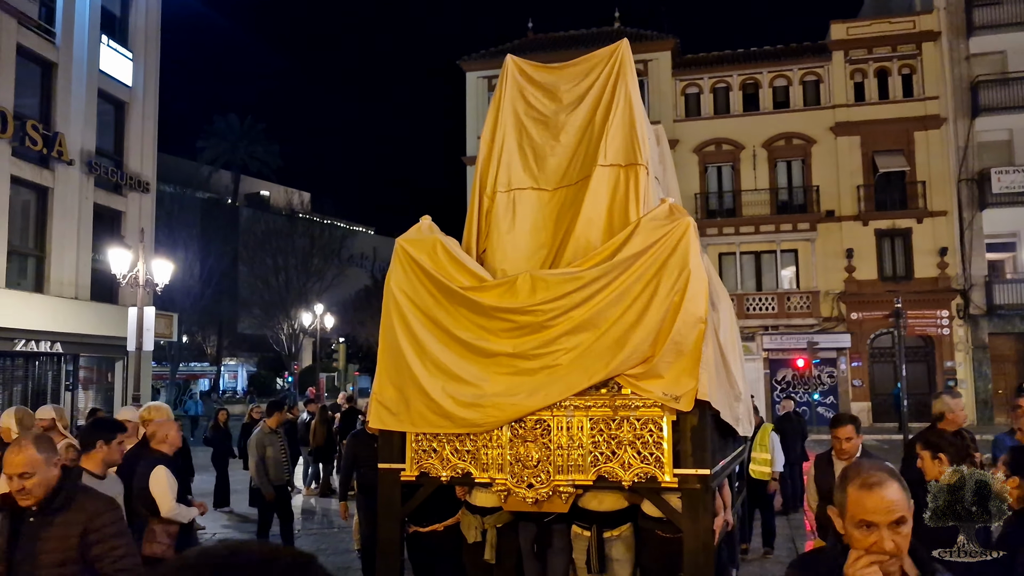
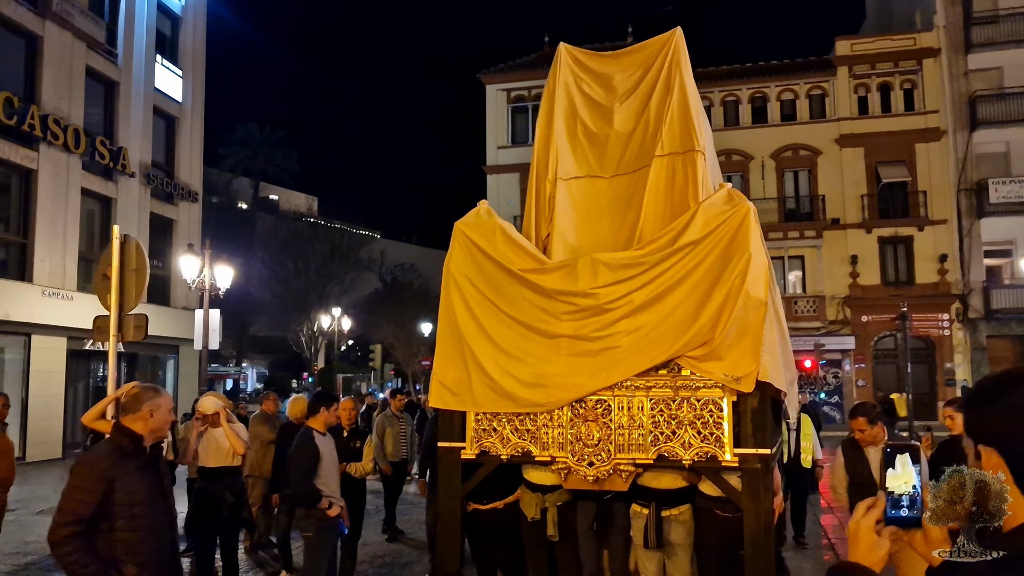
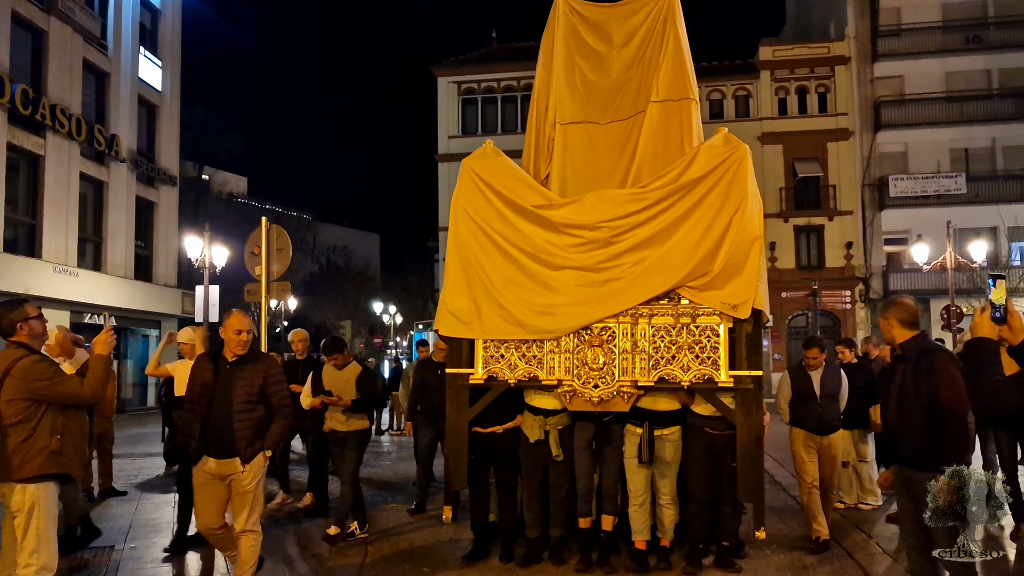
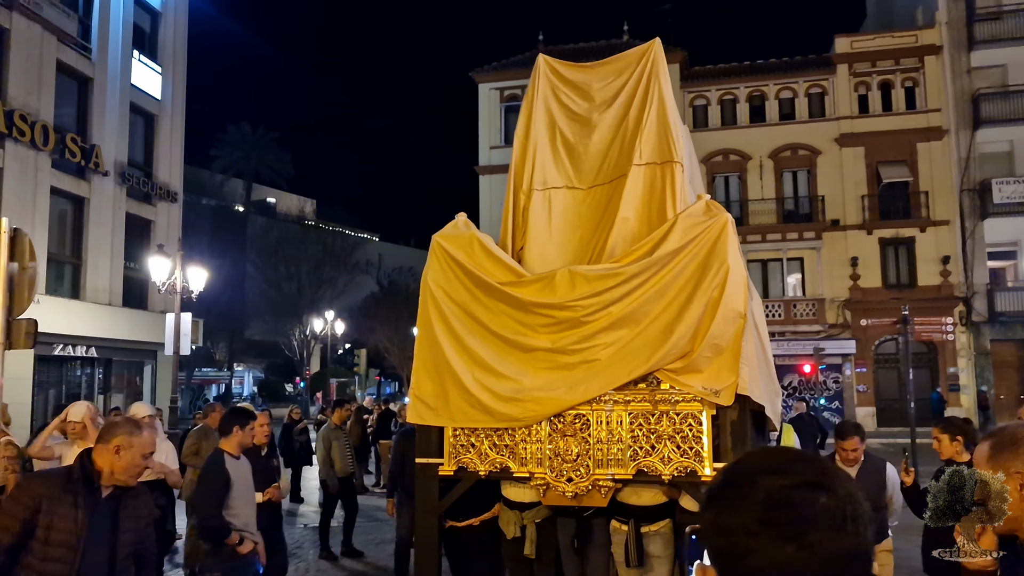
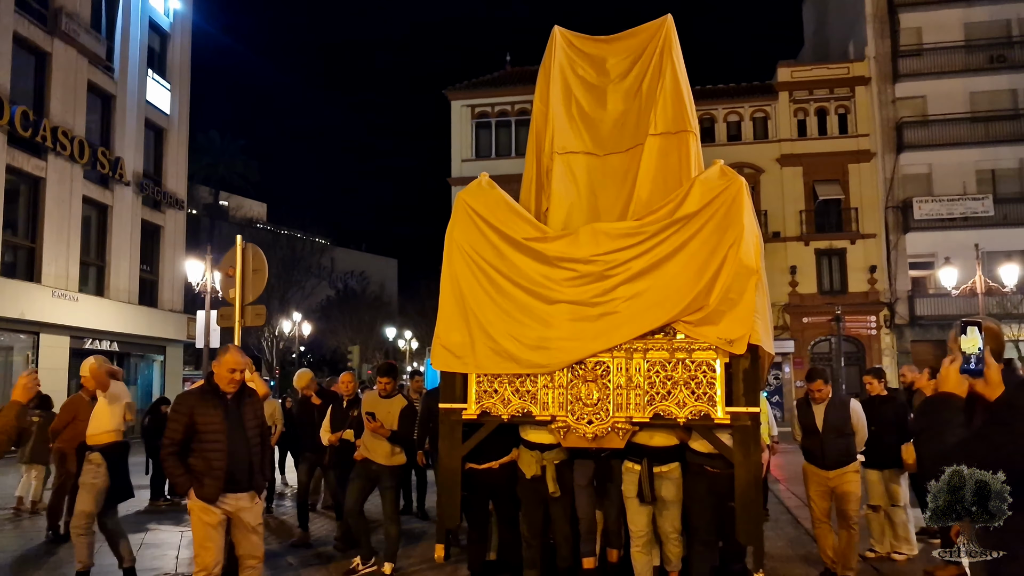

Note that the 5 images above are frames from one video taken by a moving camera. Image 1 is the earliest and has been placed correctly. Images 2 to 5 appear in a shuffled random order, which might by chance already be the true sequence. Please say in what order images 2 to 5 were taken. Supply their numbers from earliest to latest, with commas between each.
4, 2, 5, 3
